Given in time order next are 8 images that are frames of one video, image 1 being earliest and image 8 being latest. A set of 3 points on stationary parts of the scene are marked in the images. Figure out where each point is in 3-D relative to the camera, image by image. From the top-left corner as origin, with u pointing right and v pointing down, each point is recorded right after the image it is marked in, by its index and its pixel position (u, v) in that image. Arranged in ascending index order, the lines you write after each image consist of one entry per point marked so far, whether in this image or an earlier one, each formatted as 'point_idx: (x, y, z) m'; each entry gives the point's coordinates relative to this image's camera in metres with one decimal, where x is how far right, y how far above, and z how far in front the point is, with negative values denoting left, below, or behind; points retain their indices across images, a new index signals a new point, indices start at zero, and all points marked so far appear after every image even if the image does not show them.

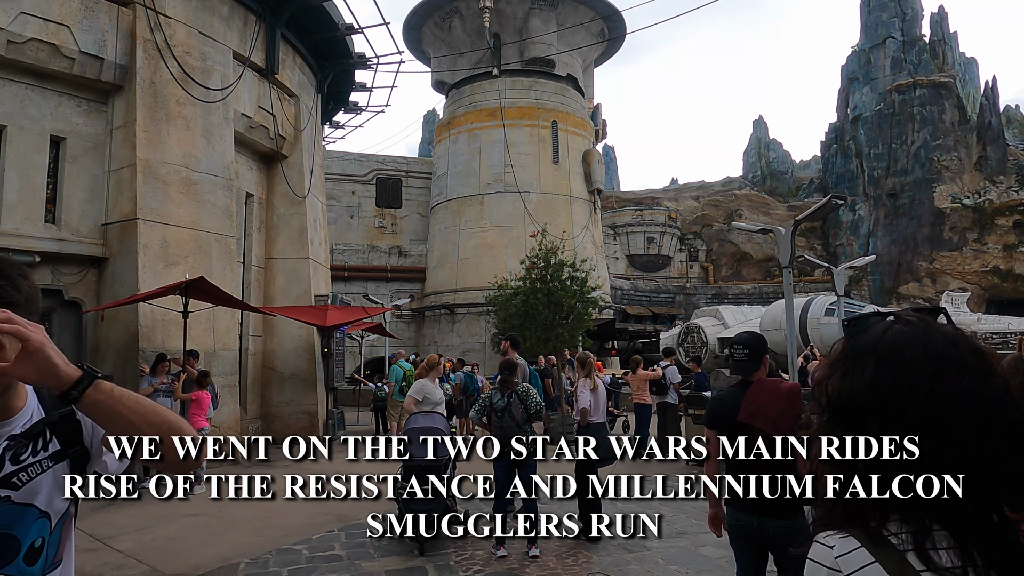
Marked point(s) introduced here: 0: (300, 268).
0: (-4.5, +0.4, +14.1) m
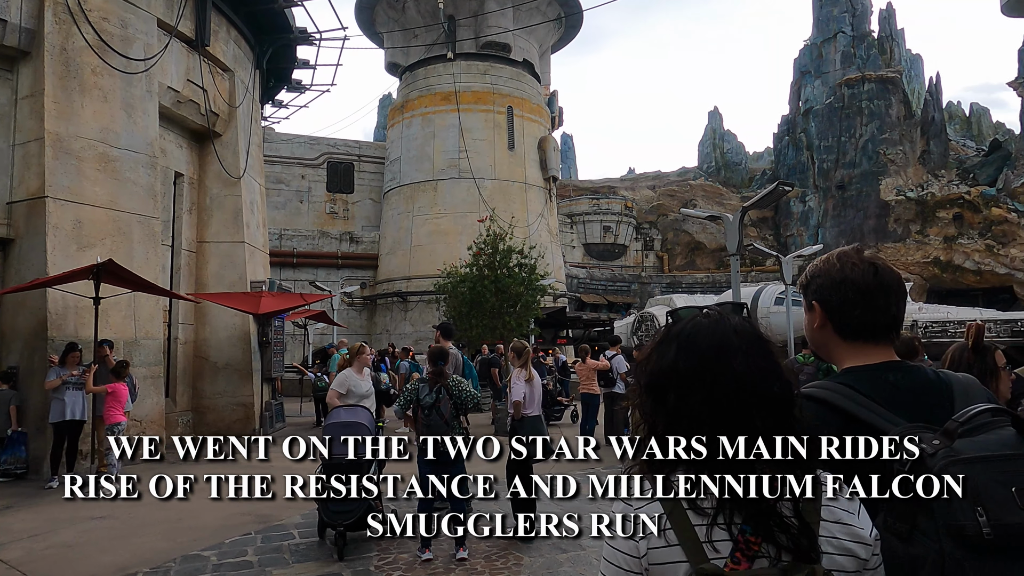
0: (-5.5, +0.7, +13.4) m
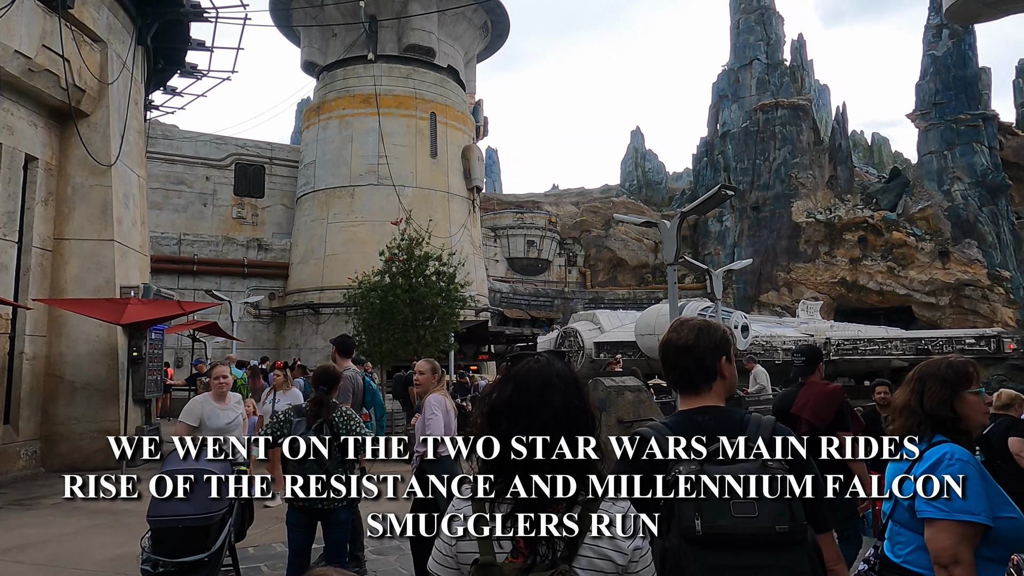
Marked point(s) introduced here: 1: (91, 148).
0: (-7.0, +0.6, +11.4) m
1: (-7.3, +2.4, +11.5) m
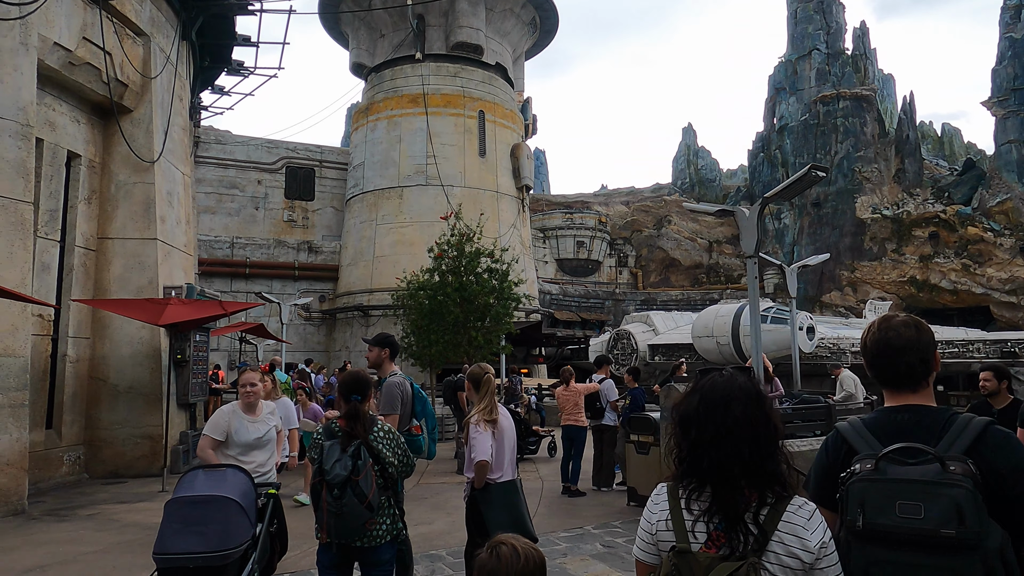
0: (-6.1, +0.6, +11.0) m
1: (-6.3, +2.4, +11.2) m
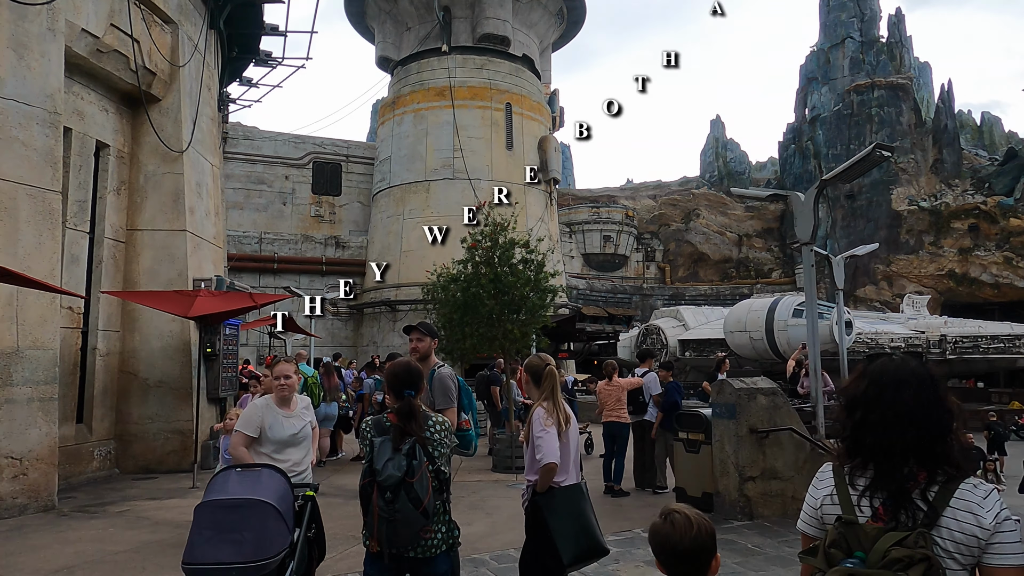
0: (-5.5, +0.7, +10.8) m
1: (-5.8, +2.5, +11.0) m
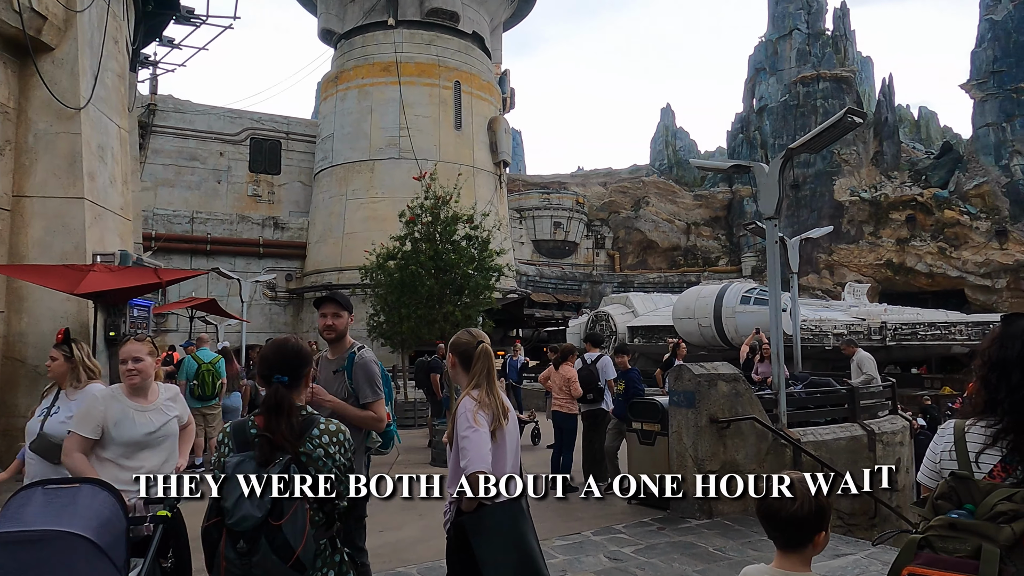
0: (-6.3, +1.1, +9.5) m
1: (-6.6, +2.9, +9.7) m
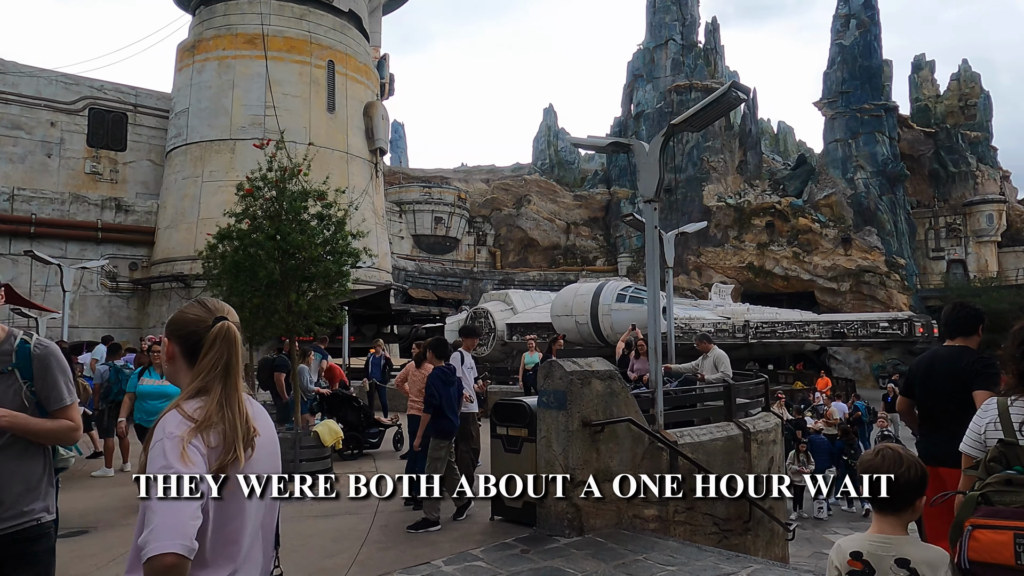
0: (-8.0, +1.4, +7.3) m
1: (-8.3, +3.2, +7.3) m
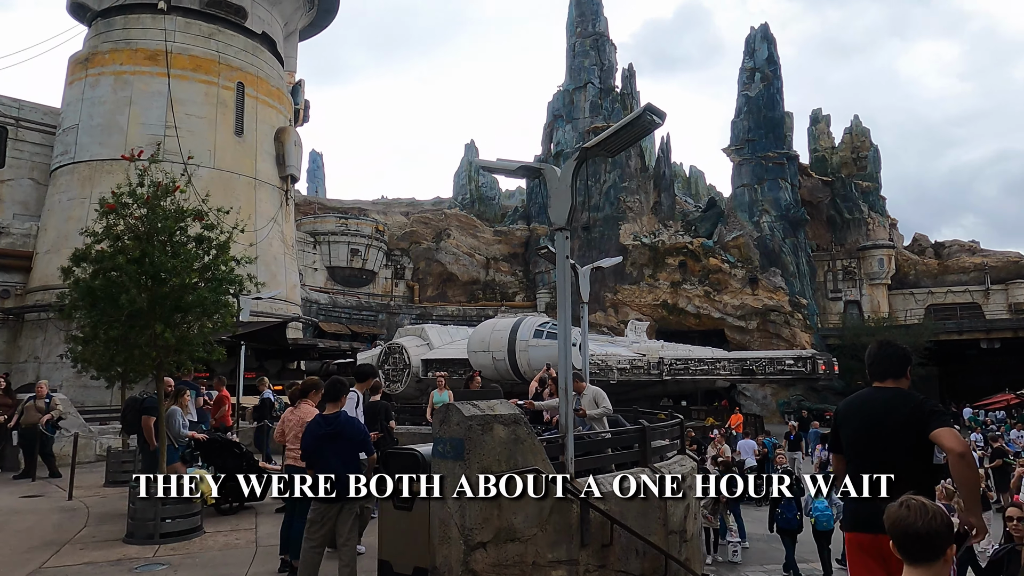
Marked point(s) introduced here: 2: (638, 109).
0: (-9.0, +1.2, +5.7) m
1: (-9.2, +3.0, +5.8) m
2: (+1.1, +1.6, +5.9) m
